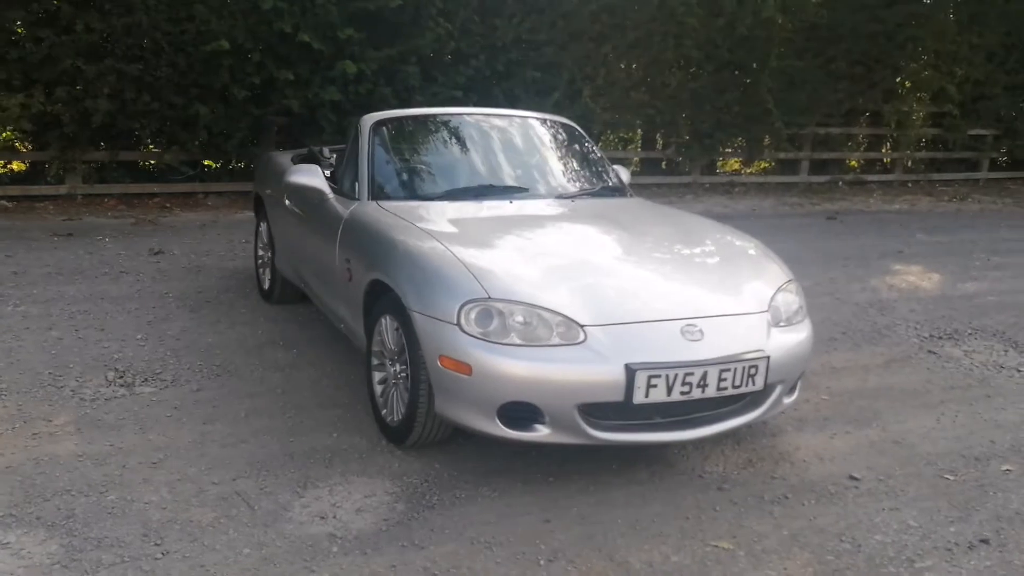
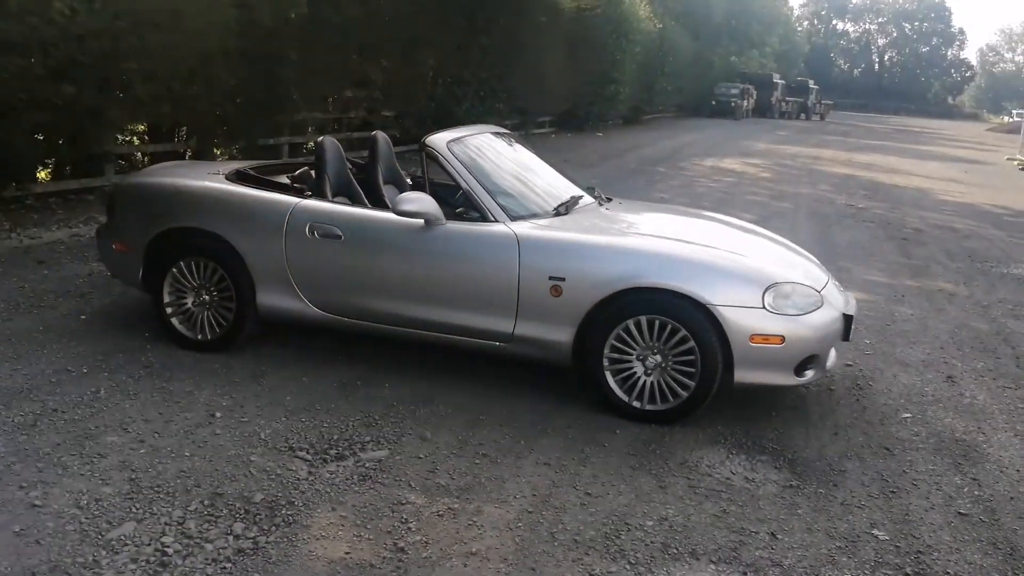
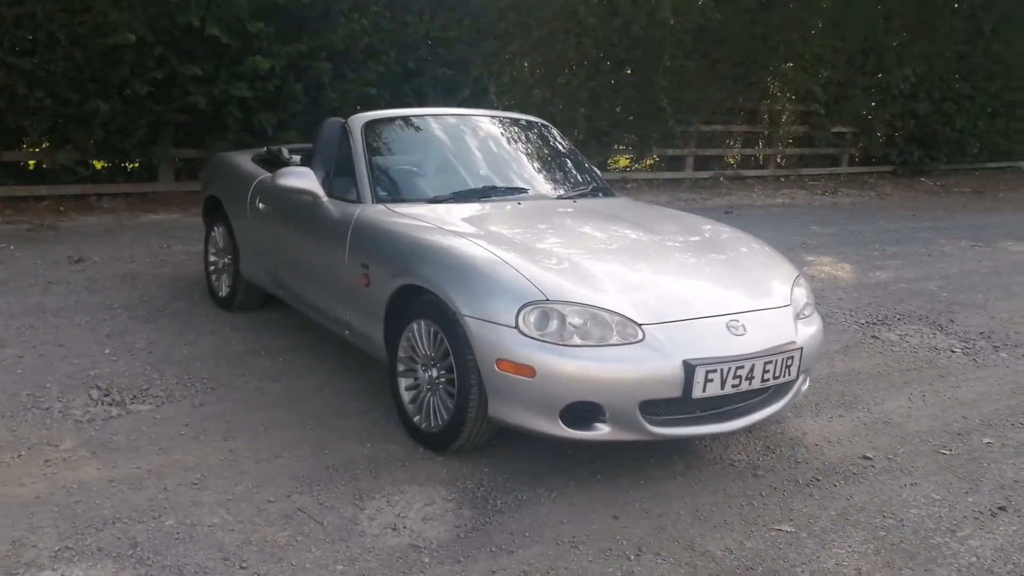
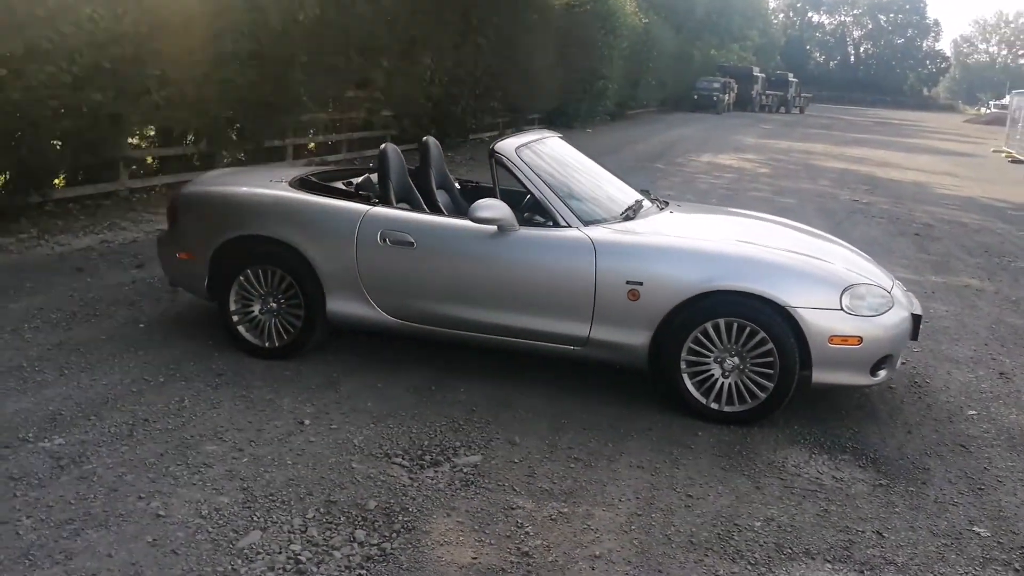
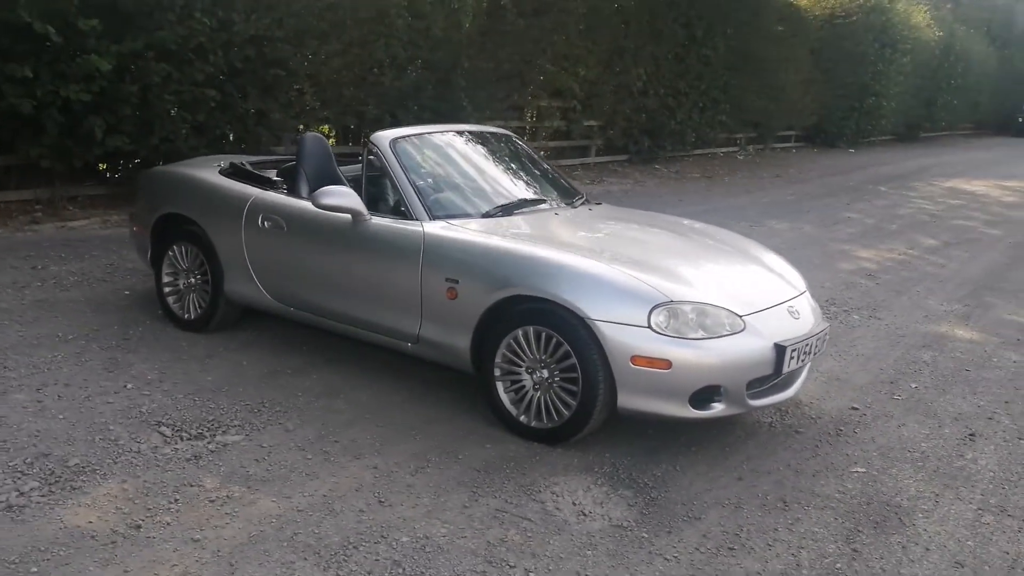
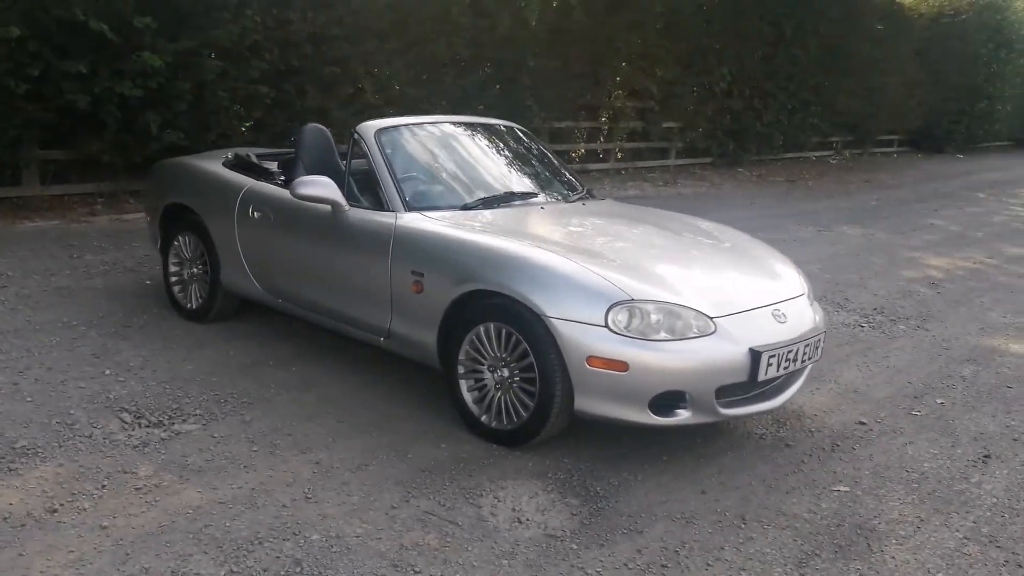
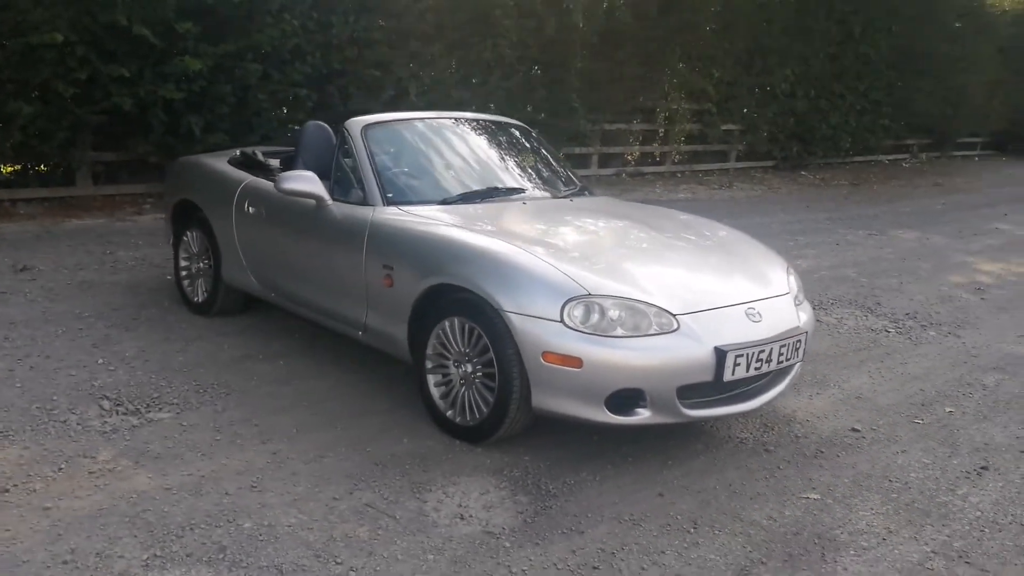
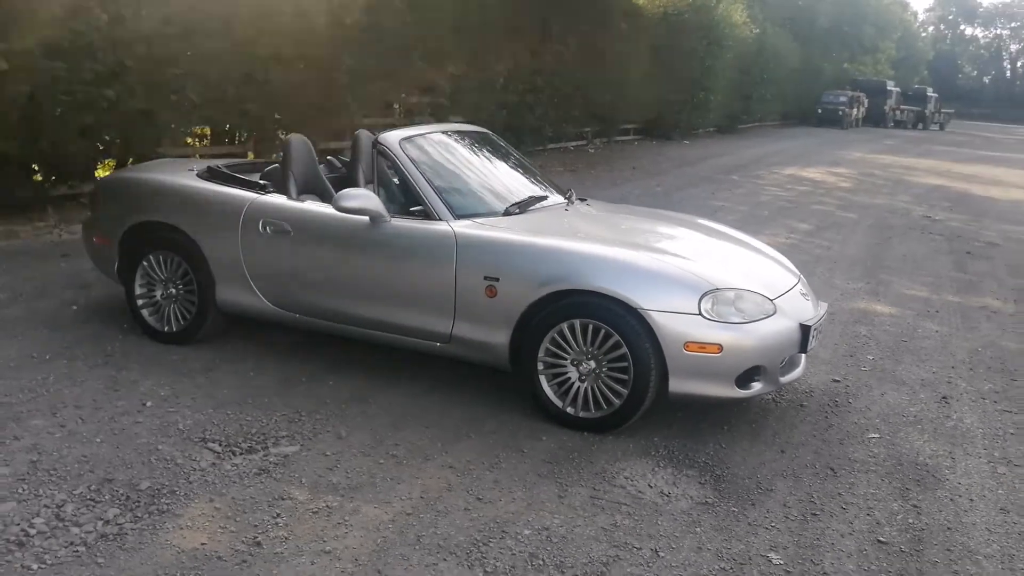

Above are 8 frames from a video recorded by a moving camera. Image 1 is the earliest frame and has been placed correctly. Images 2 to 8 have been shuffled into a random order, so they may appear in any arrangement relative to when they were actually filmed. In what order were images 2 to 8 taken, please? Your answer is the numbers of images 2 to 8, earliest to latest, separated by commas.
3, 7, 6, 5, 8, 2, 4
